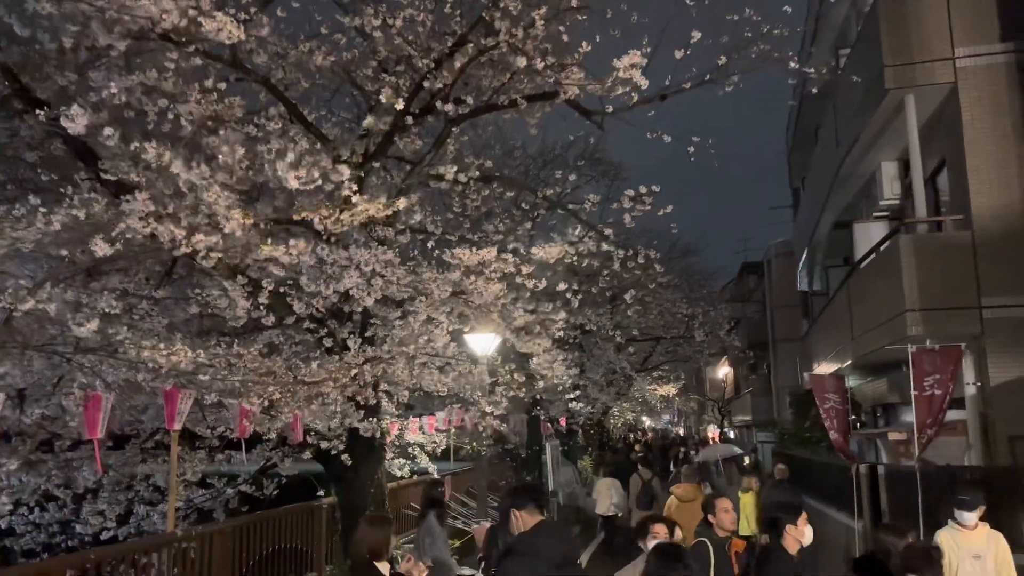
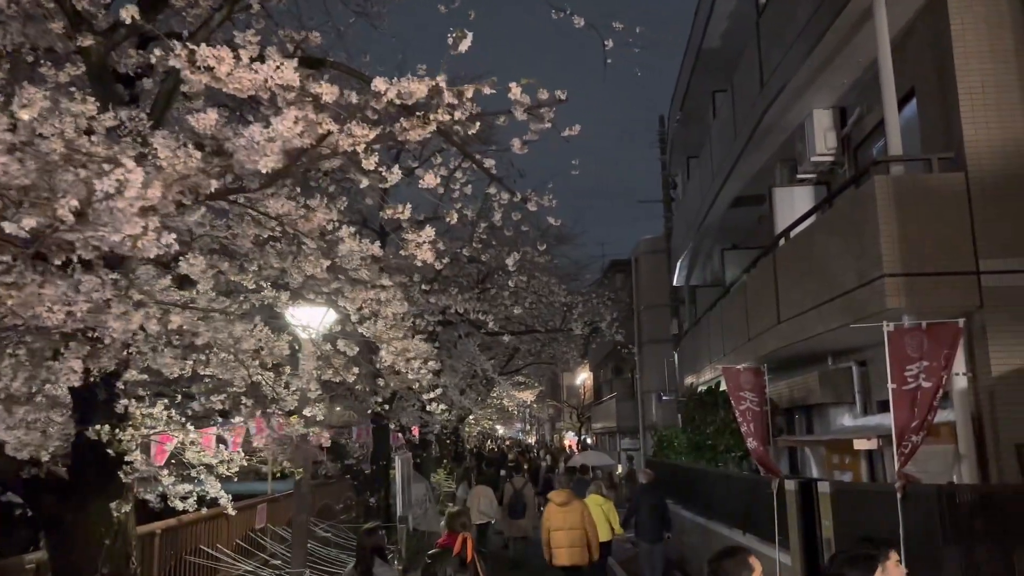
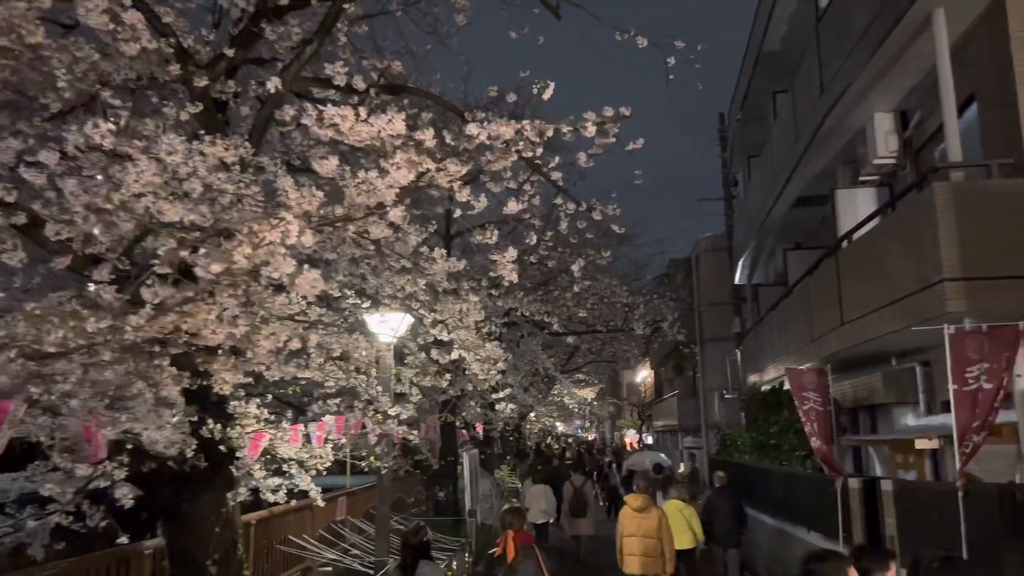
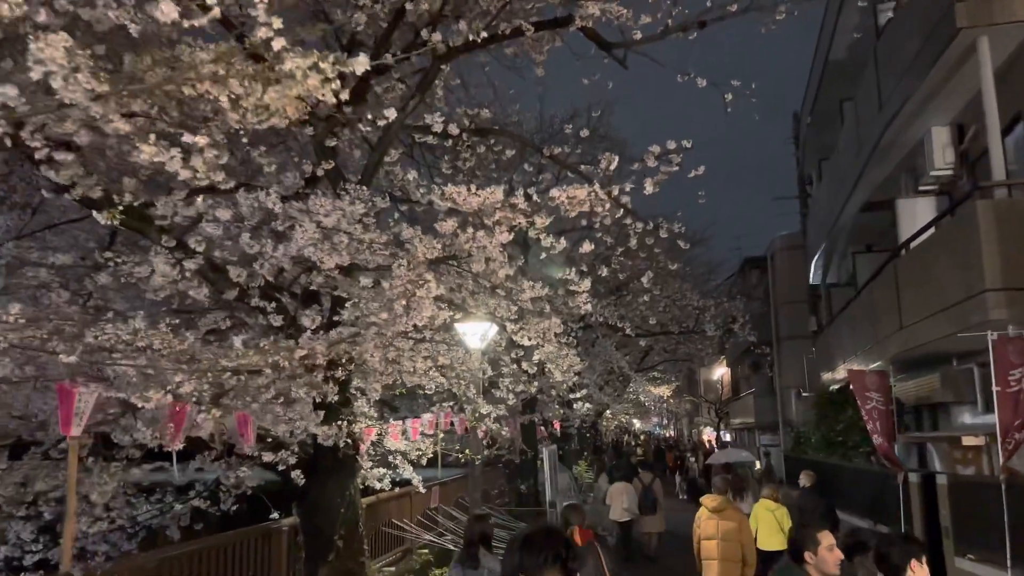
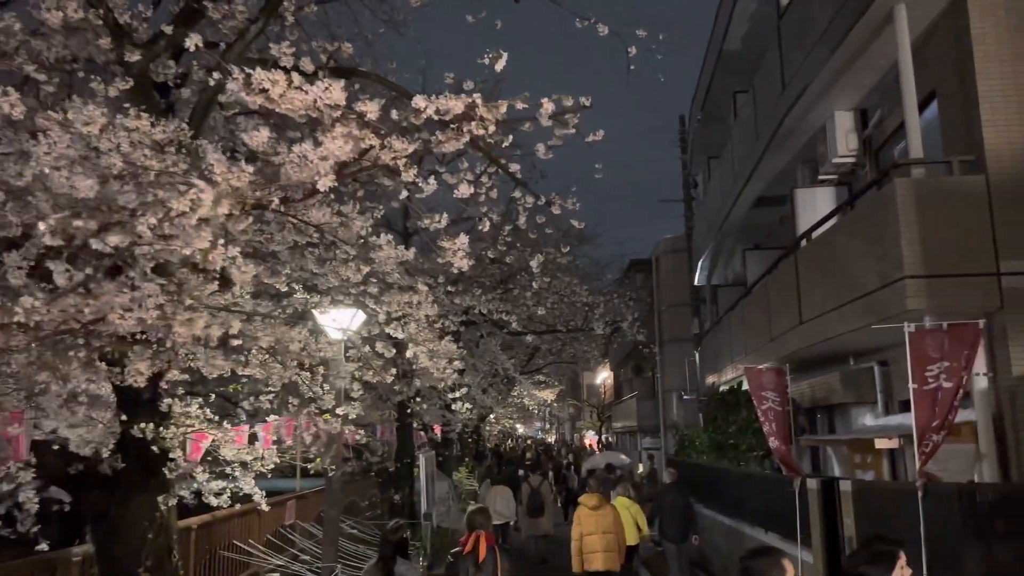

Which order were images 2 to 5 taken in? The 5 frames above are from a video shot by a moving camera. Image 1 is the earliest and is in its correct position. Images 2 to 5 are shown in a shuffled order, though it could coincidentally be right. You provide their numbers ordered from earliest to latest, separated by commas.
4, 3, 5, 2
